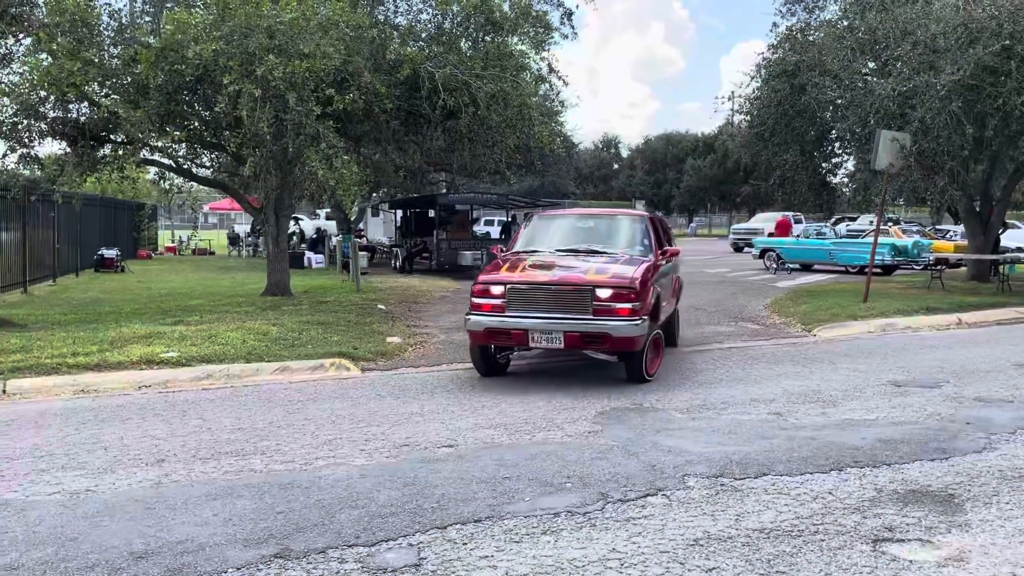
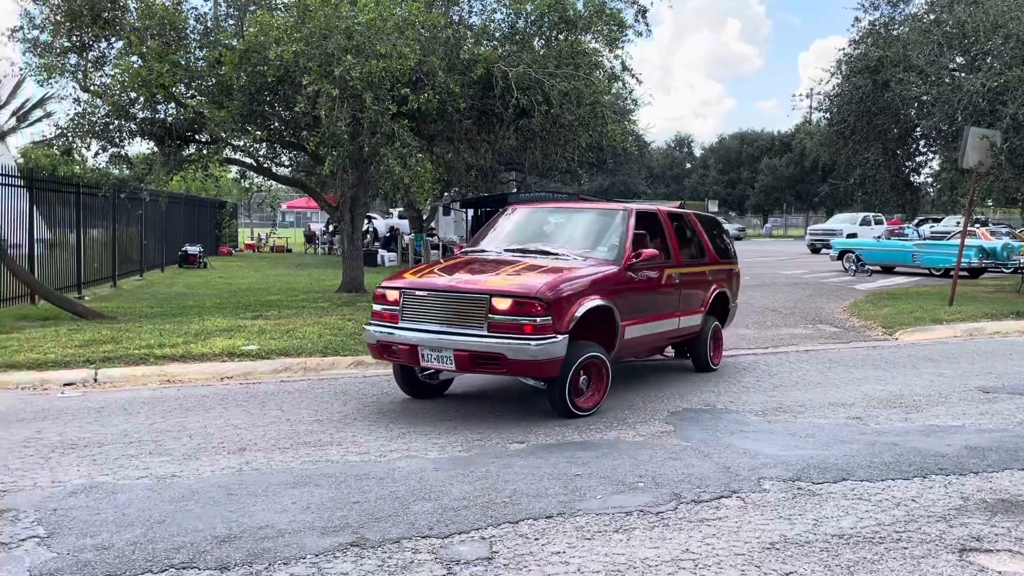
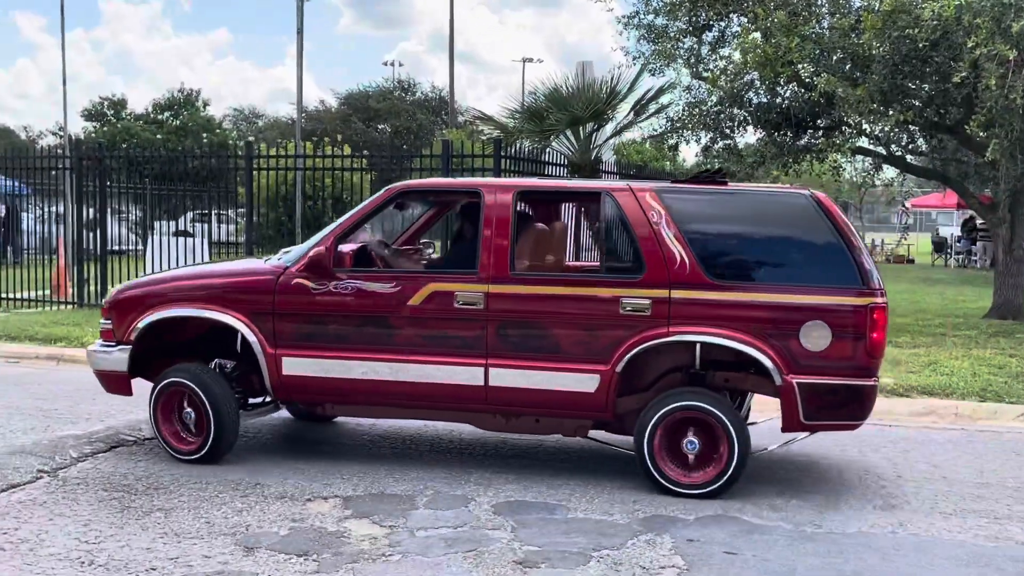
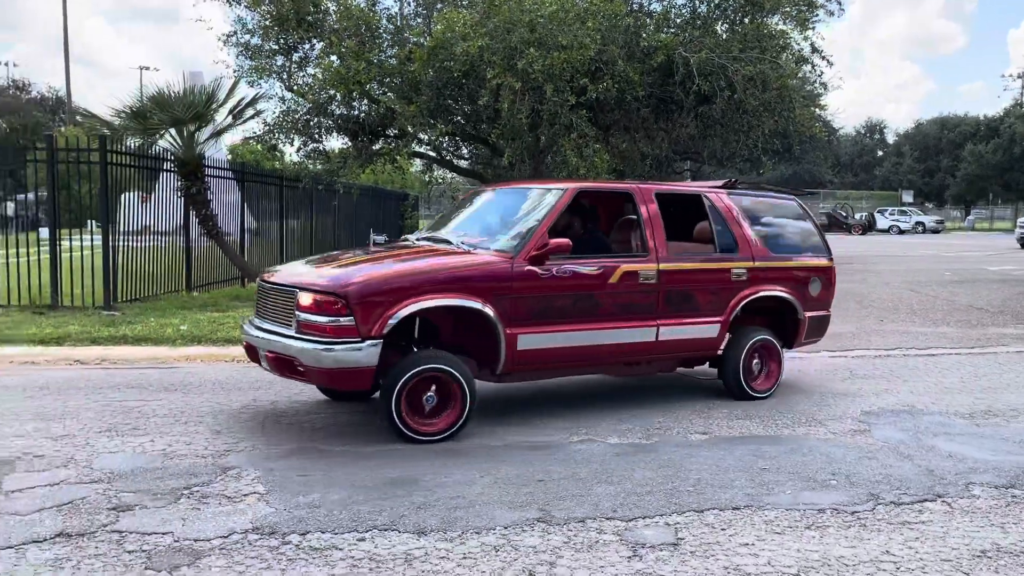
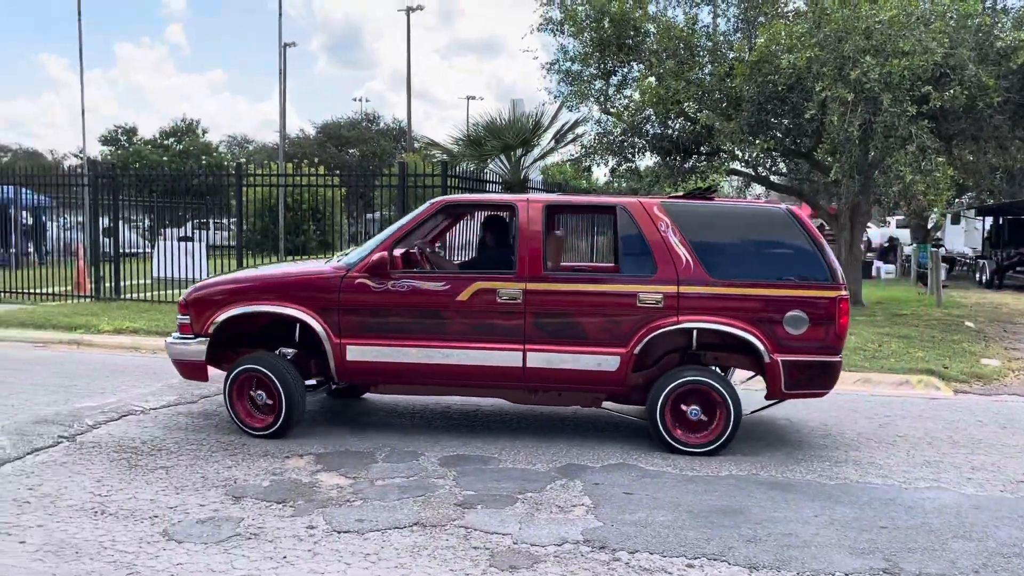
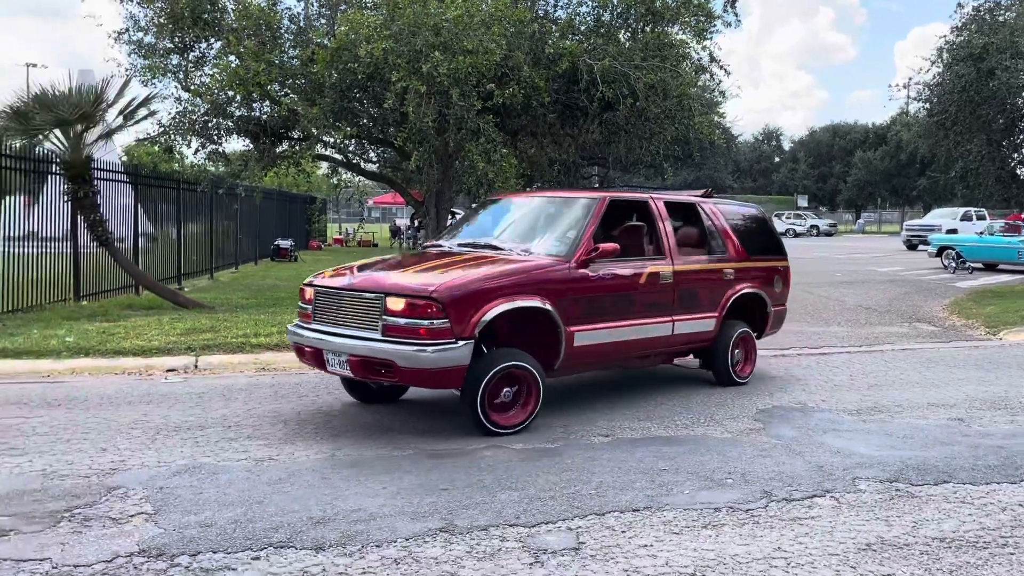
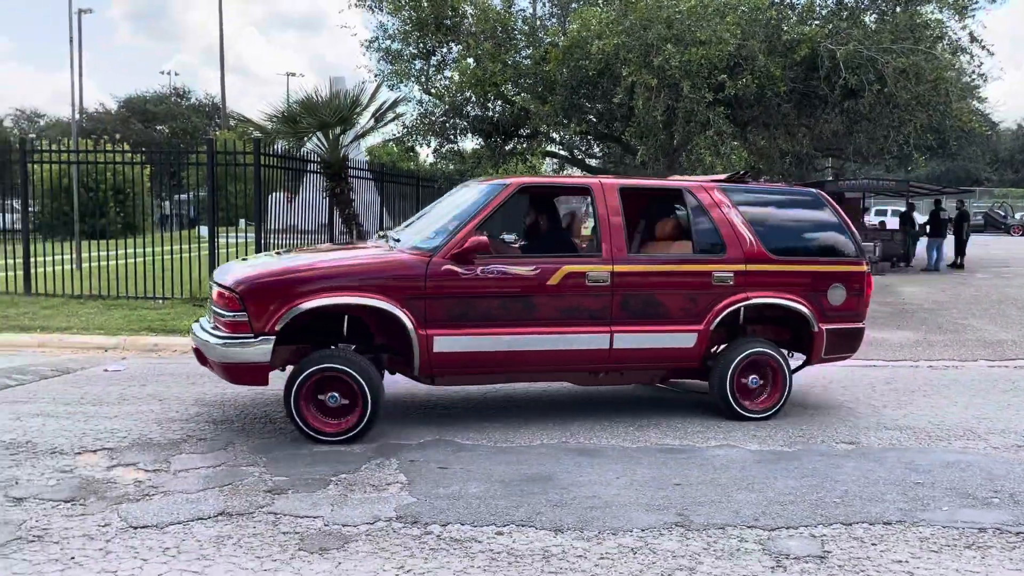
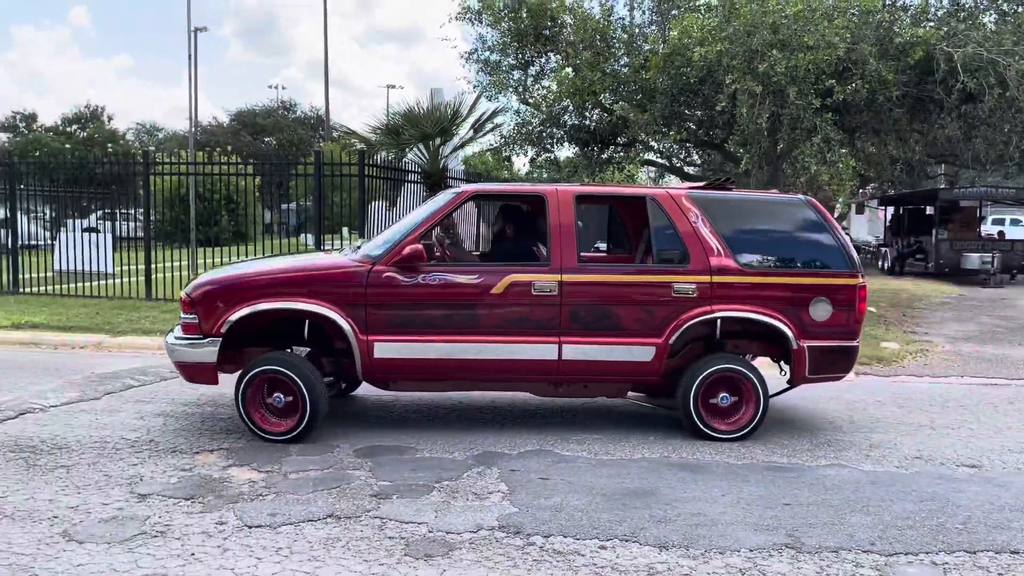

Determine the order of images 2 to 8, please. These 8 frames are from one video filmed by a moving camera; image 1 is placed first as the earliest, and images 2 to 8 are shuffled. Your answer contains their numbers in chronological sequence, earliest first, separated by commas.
2, 6, 4, 7, 8, 5, 3
